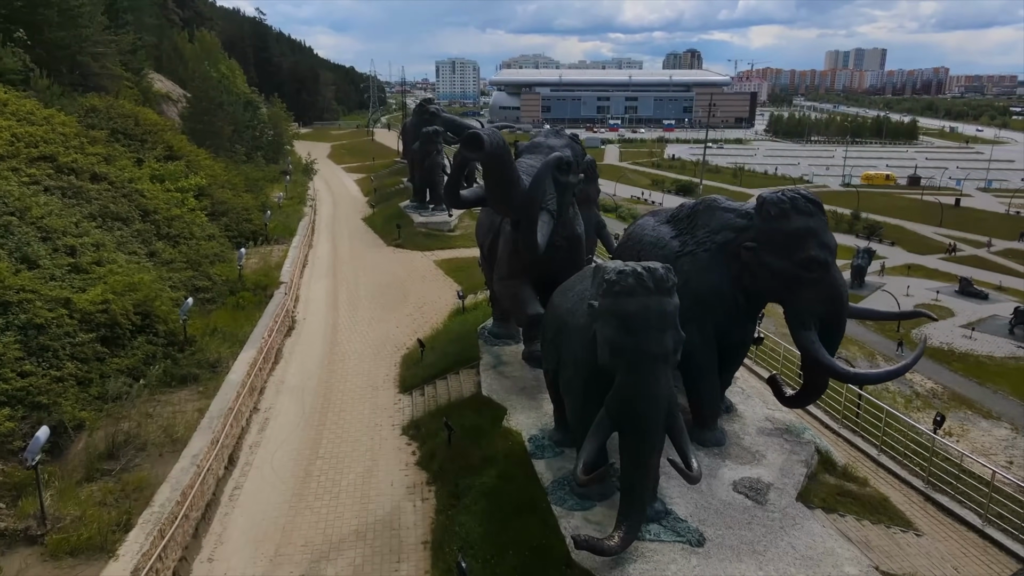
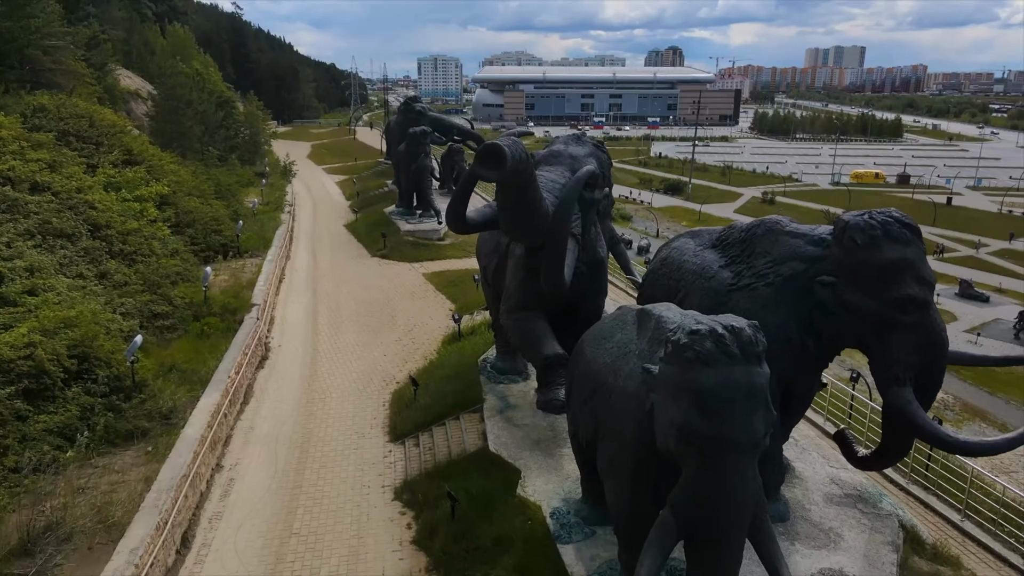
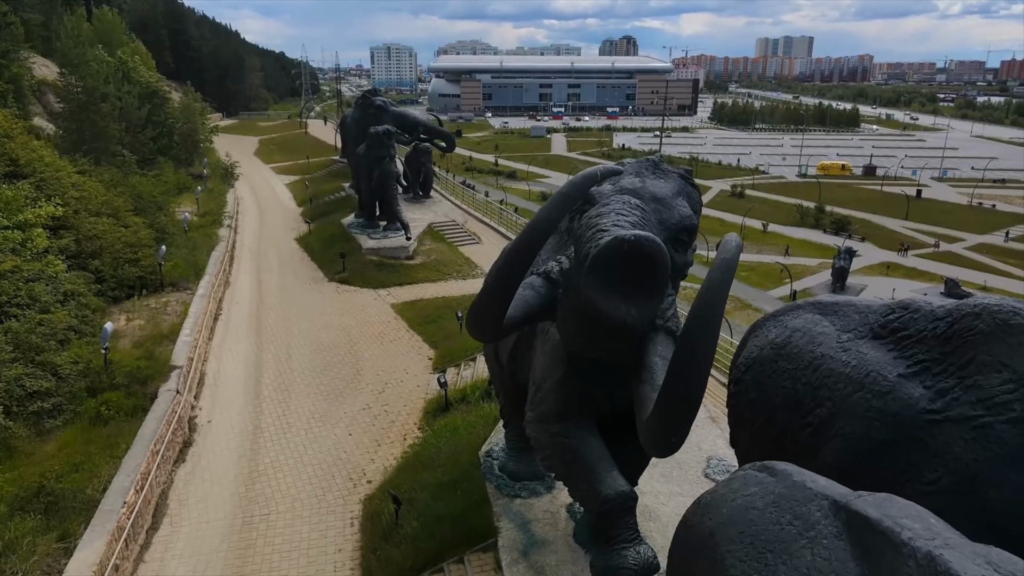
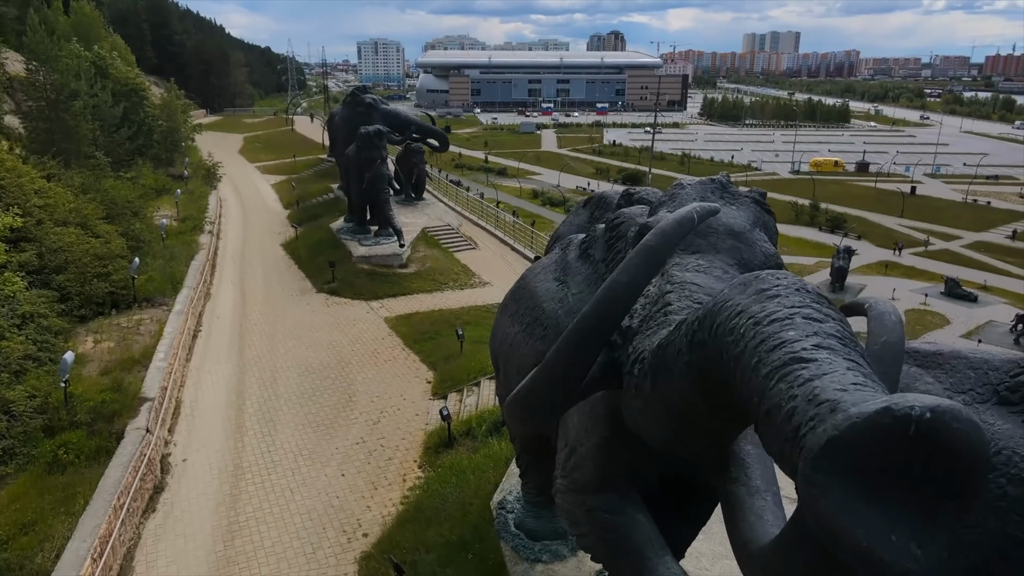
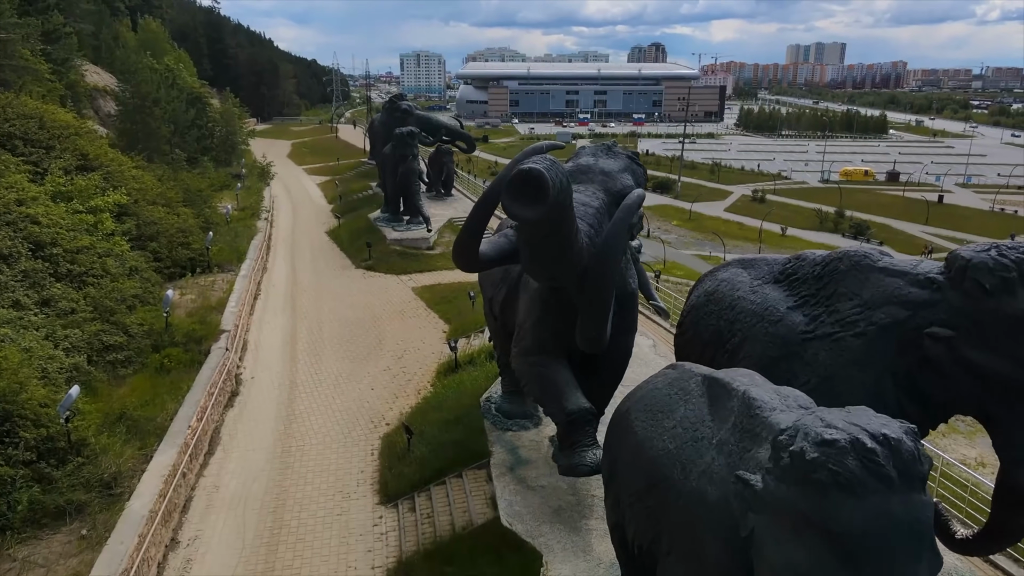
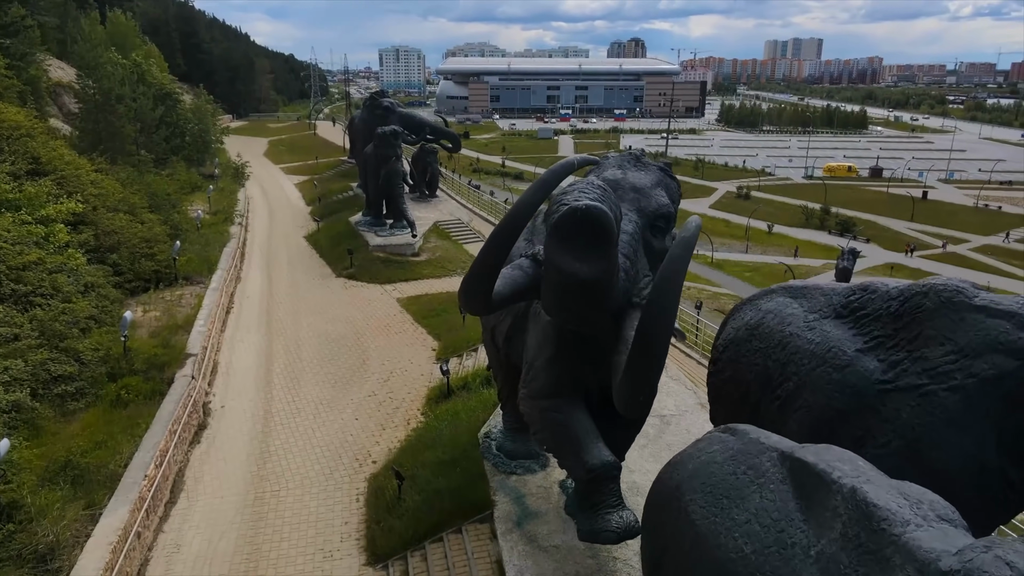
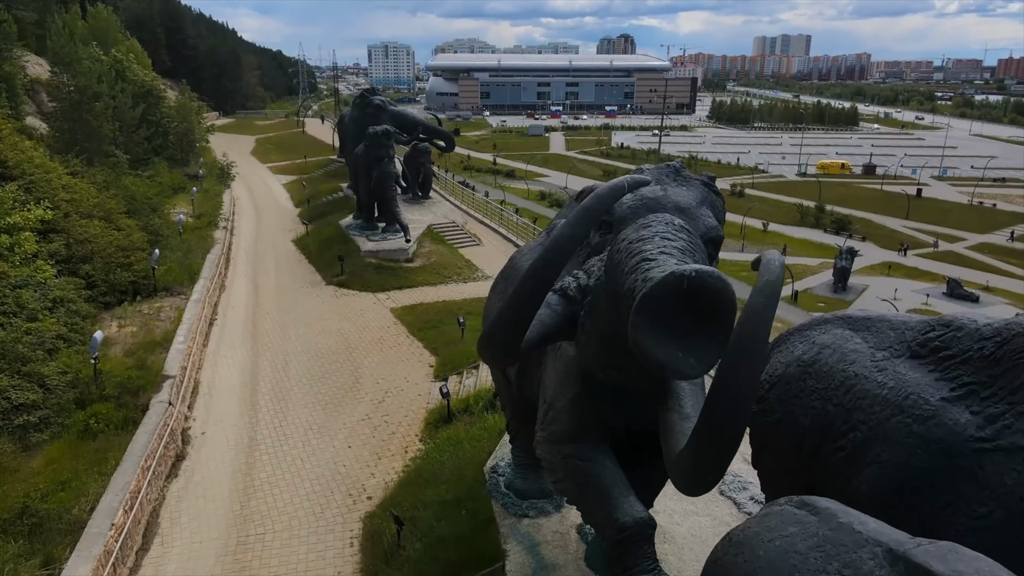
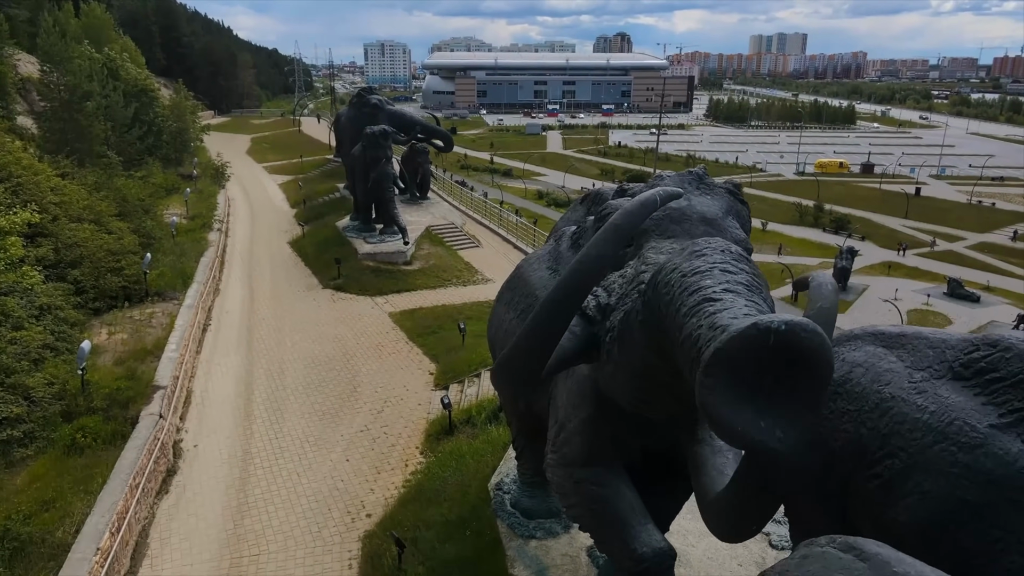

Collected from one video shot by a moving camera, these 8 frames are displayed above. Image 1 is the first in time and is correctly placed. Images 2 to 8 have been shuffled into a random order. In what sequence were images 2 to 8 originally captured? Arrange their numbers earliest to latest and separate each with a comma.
2, 5, 6, 3, 7, 8, 4
